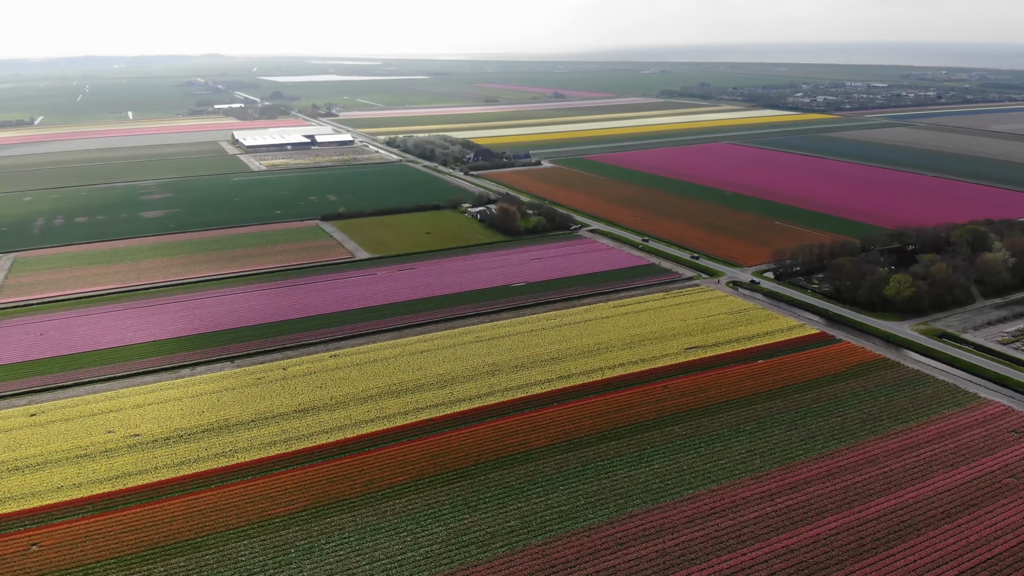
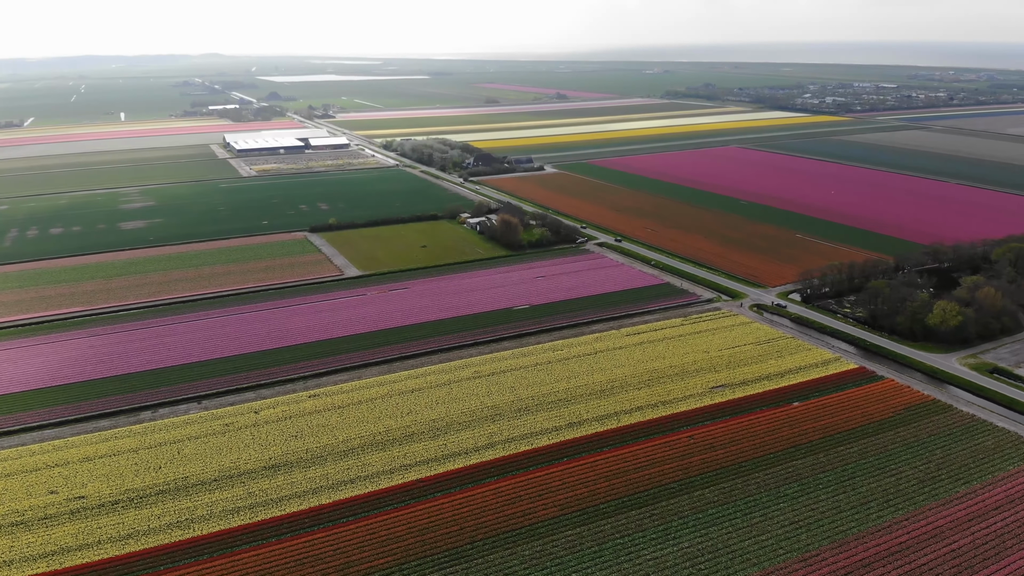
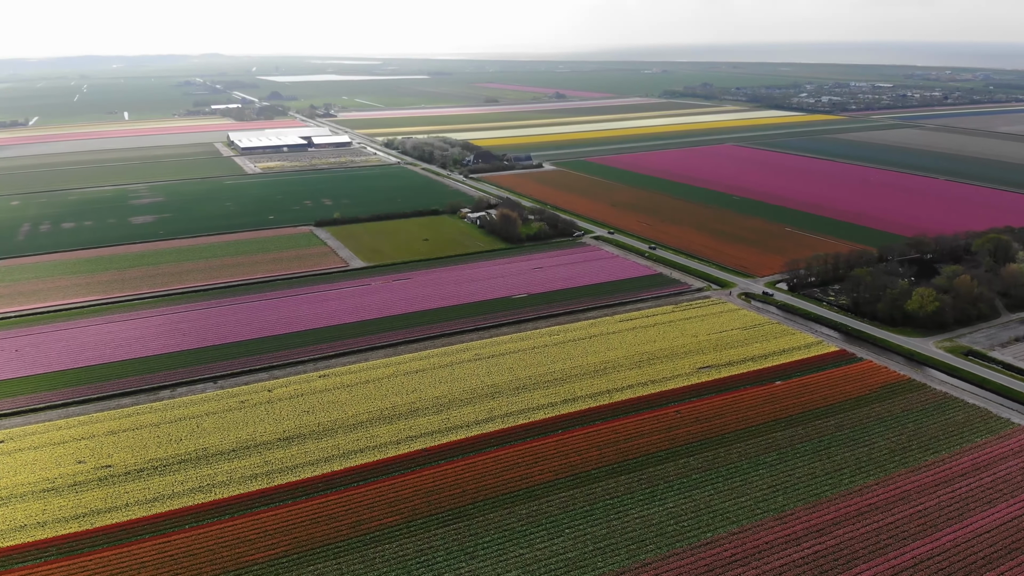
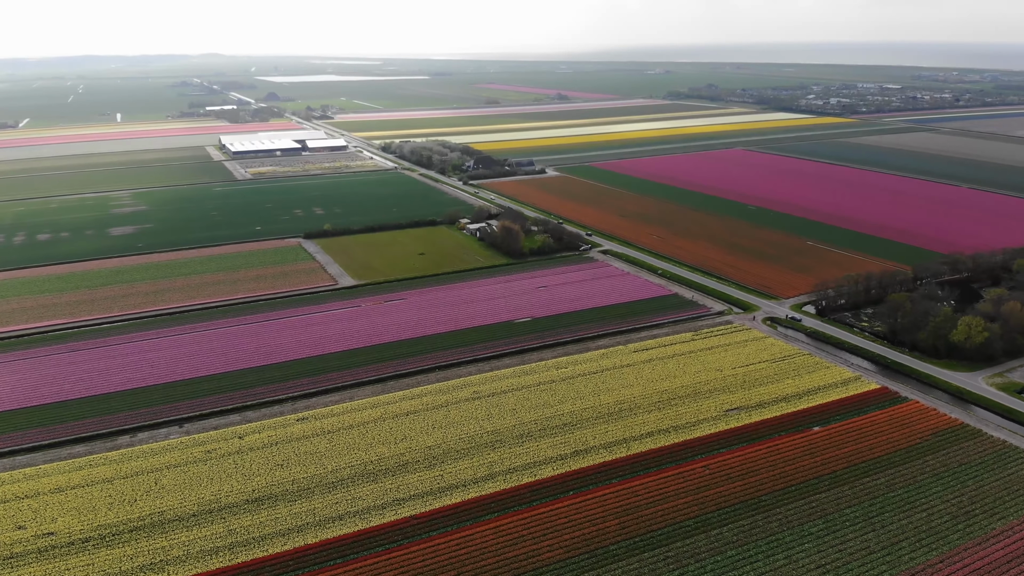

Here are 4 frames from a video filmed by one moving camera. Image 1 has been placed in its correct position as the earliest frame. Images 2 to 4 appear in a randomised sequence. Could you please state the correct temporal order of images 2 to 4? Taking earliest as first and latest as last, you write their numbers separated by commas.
3, 2, 4
